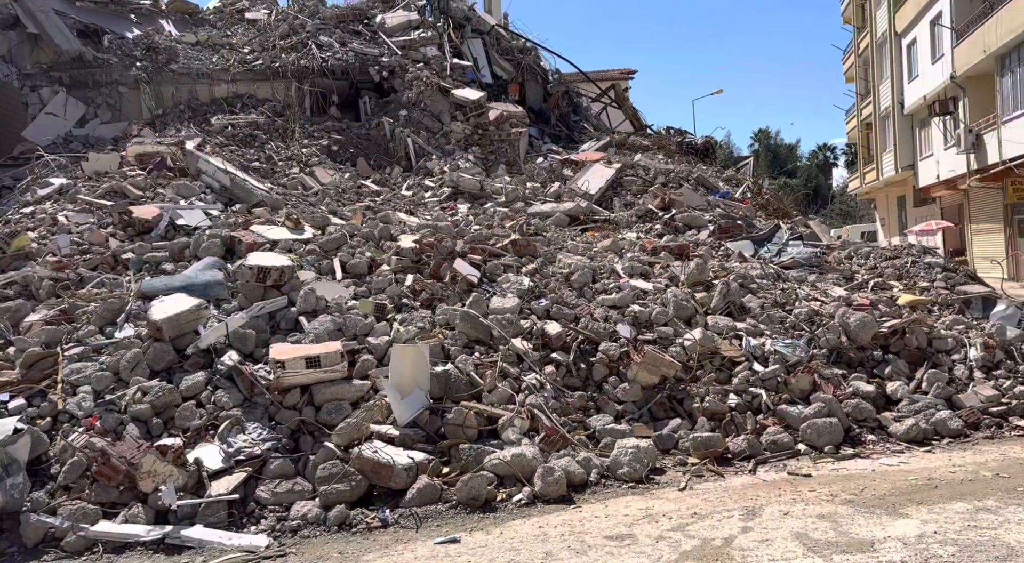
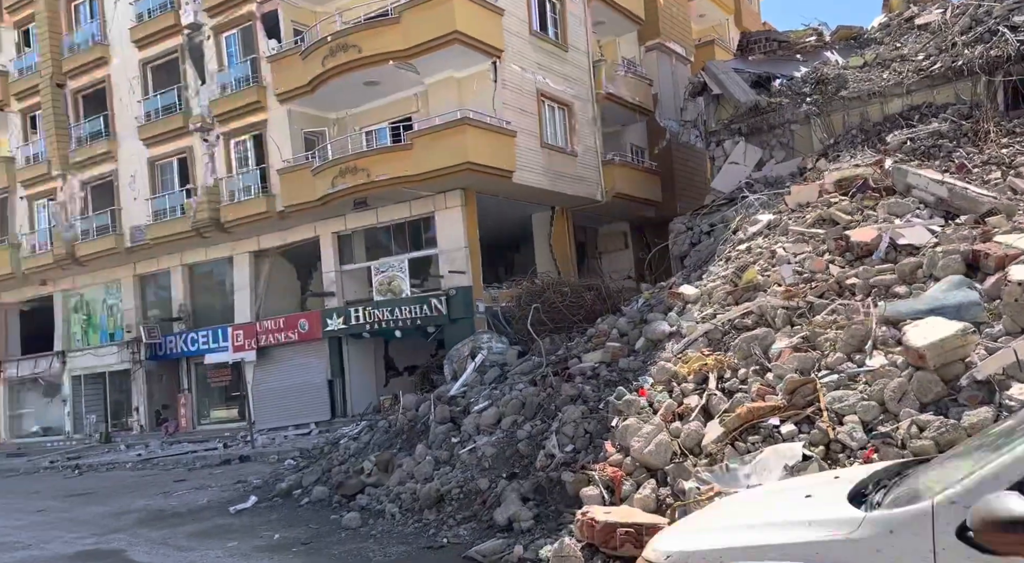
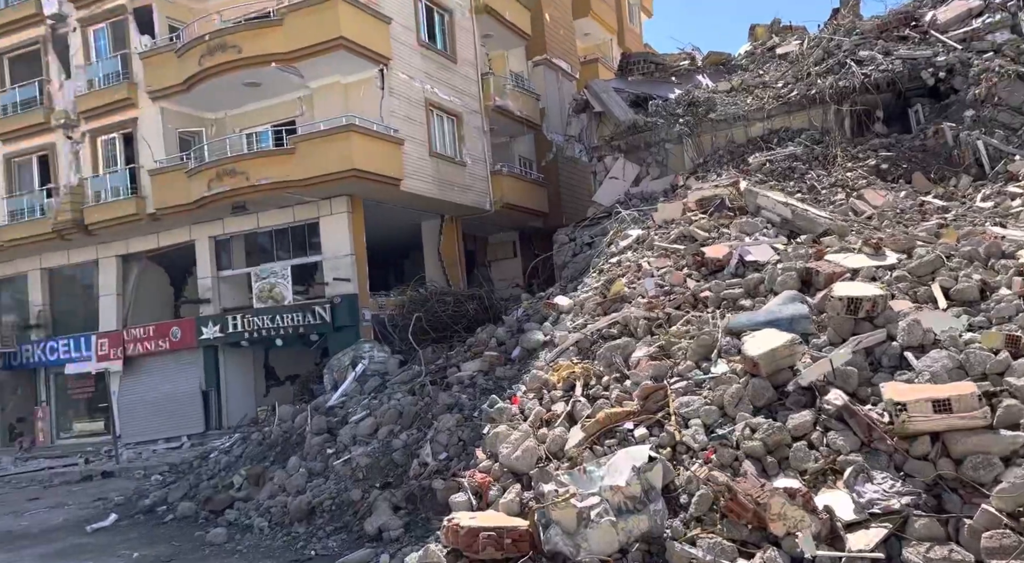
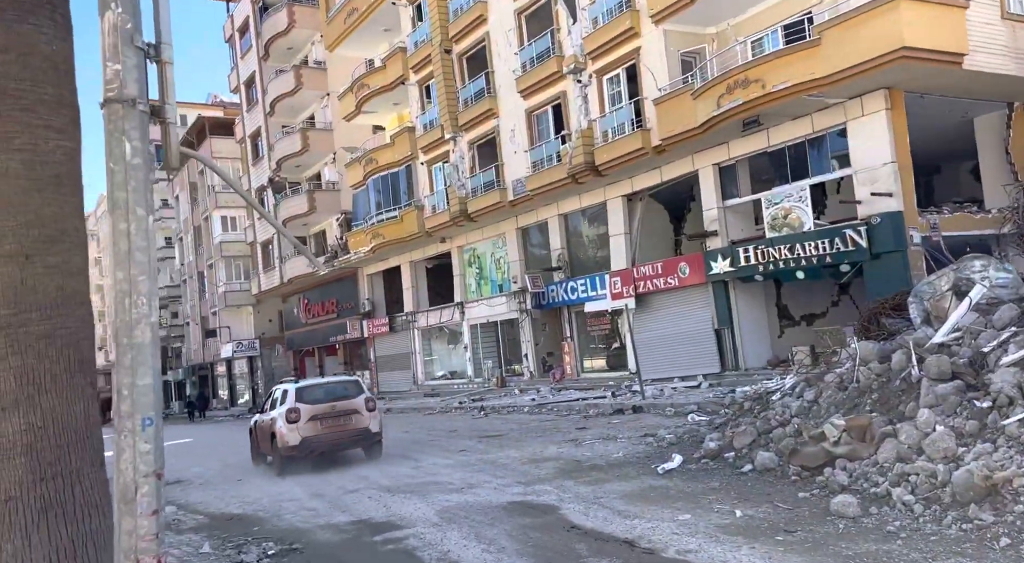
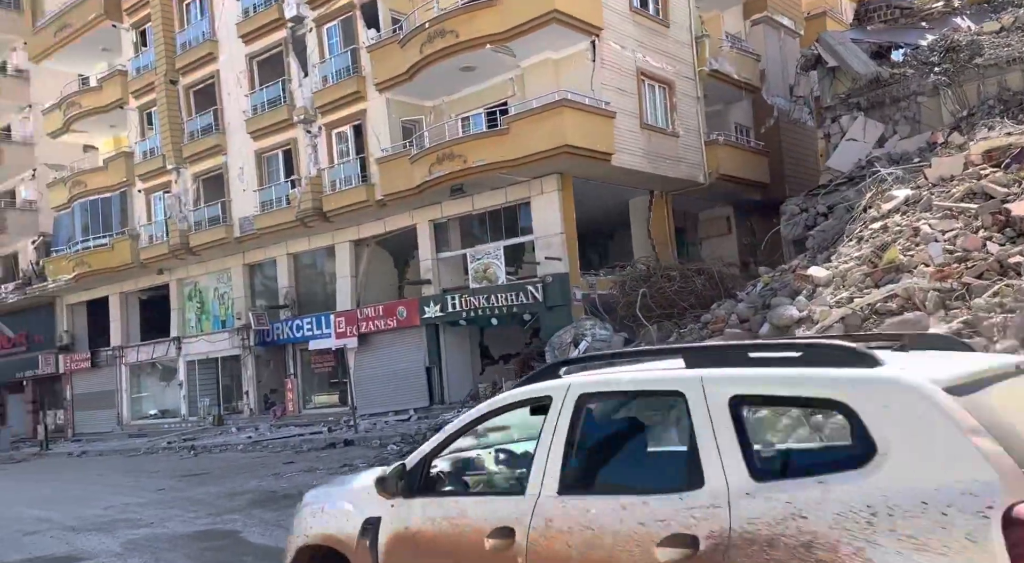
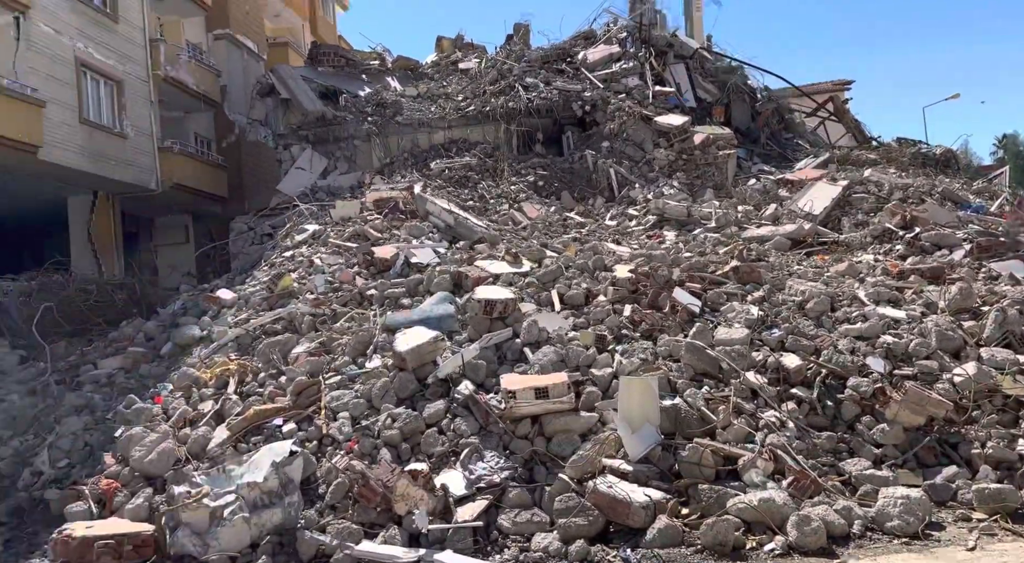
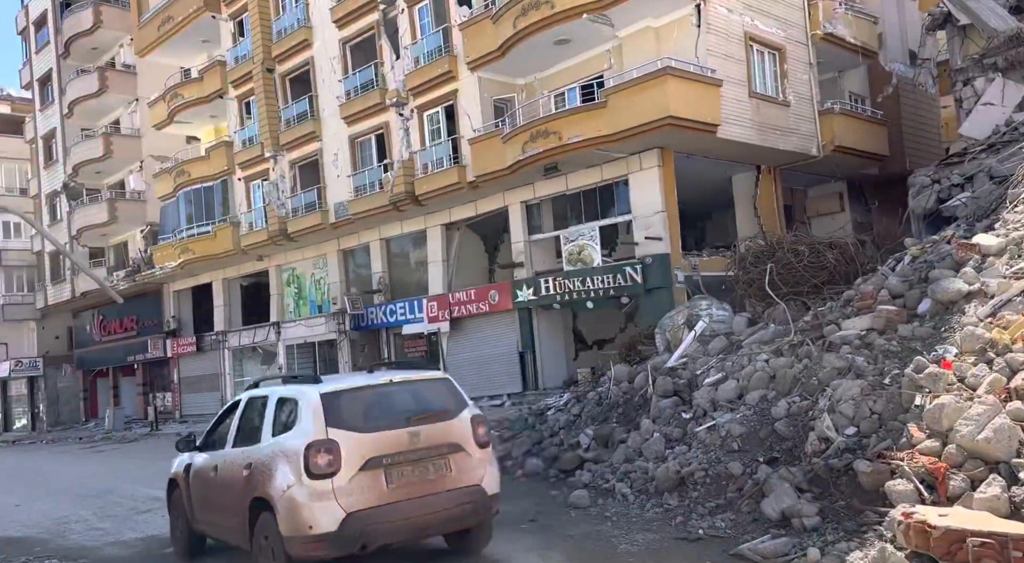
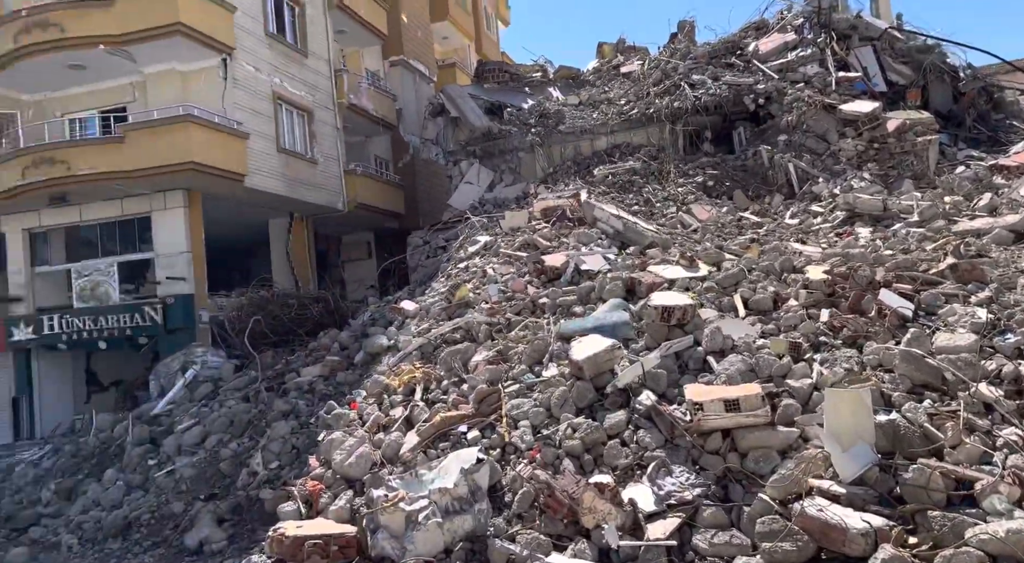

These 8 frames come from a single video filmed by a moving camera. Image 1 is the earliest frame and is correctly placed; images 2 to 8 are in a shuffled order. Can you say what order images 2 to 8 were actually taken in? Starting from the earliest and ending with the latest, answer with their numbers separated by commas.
6, 8, 3, 2, 5, 7, 4
